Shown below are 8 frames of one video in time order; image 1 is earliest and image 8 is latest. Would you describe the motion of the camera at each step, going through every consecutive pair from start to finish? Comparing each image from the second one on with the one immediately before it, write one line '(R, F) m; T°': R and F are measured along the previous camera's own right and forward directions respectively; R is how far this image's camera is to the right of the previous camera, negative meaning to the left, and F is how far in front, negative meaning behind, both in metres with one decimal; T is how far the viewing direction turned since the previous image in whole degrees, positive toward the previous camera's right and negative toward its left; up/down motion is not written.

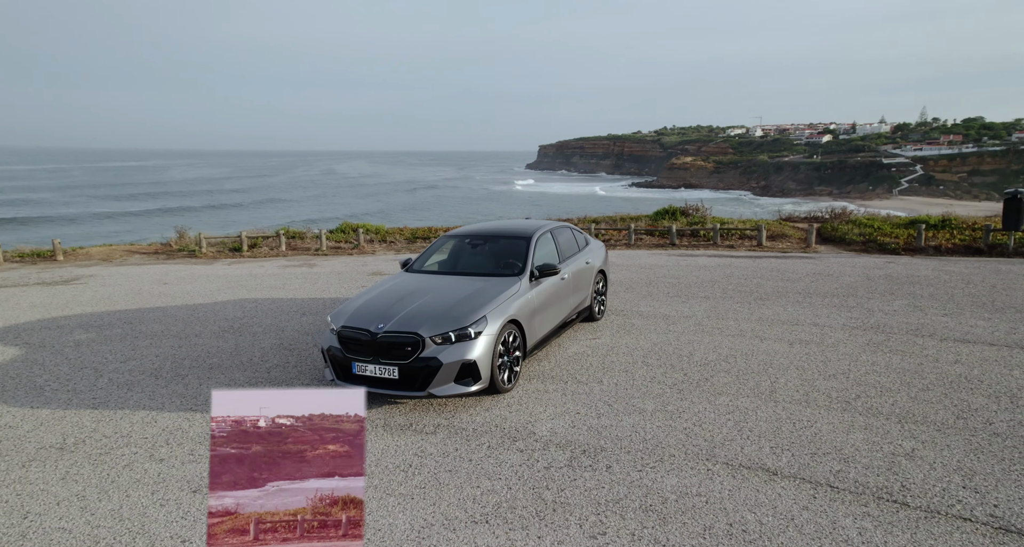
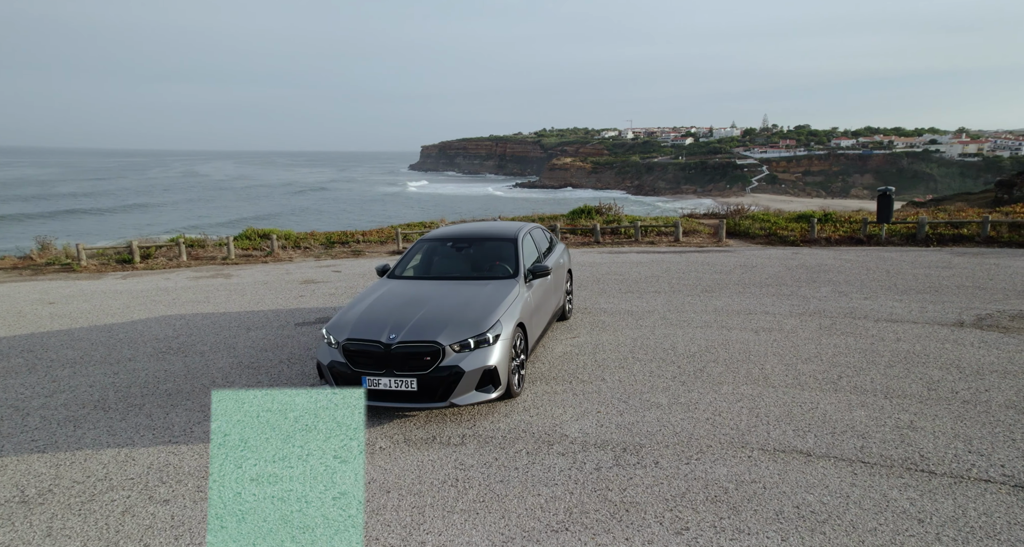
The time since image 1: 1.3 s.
(-0.9, +0.2) m; +10°
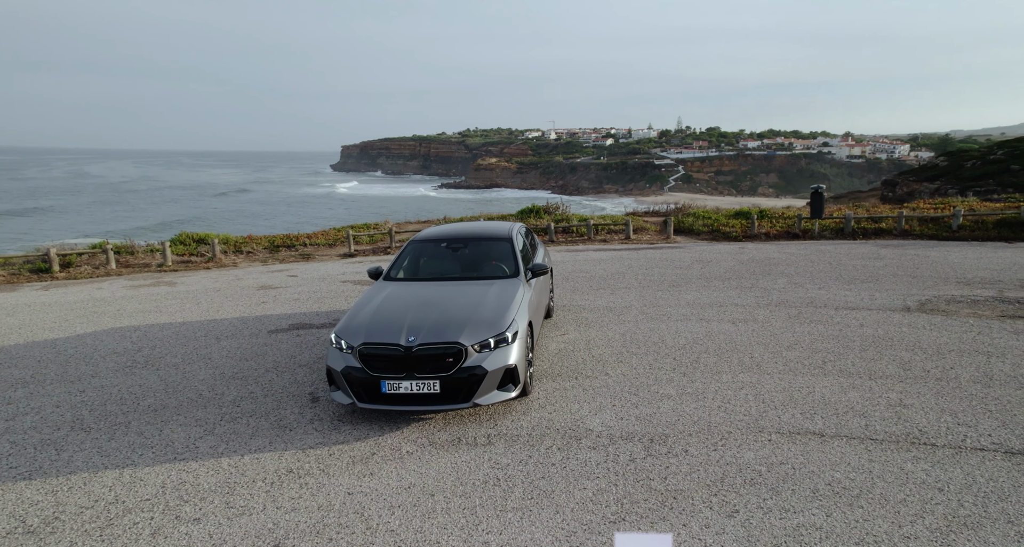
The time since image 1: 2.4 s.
(-0.6, 0.0) m; +6°
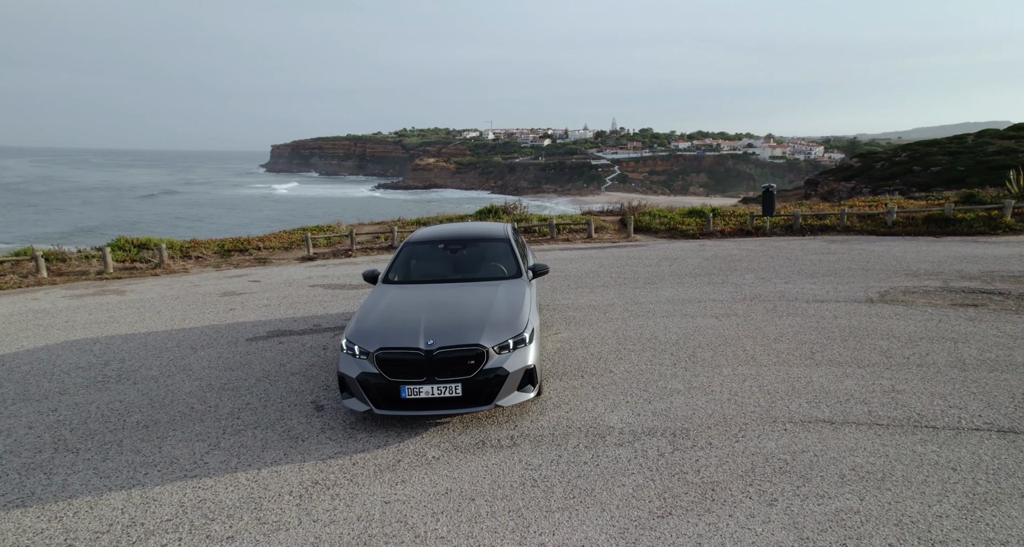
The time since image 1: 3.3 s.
(-0.5, 0.0) m; +5°
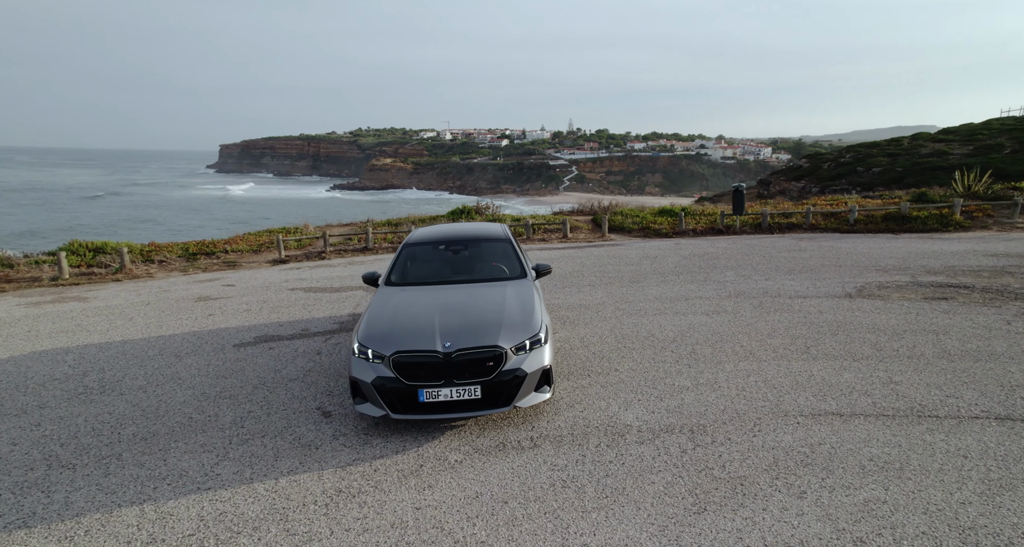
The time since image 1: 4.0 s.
(-0.4, 0.0) m; +3°
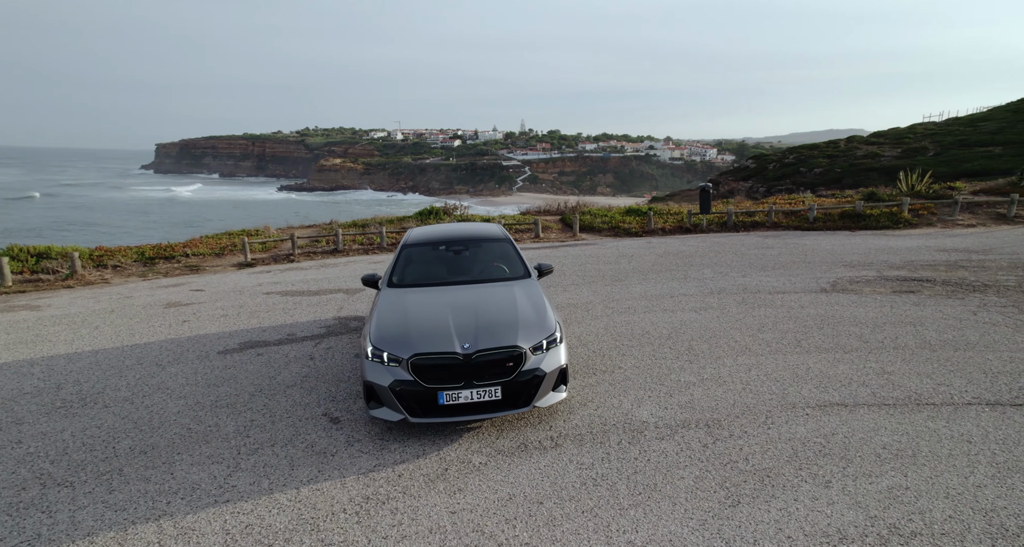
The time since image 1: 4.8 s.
(-0.4, 0.0) m; +4°
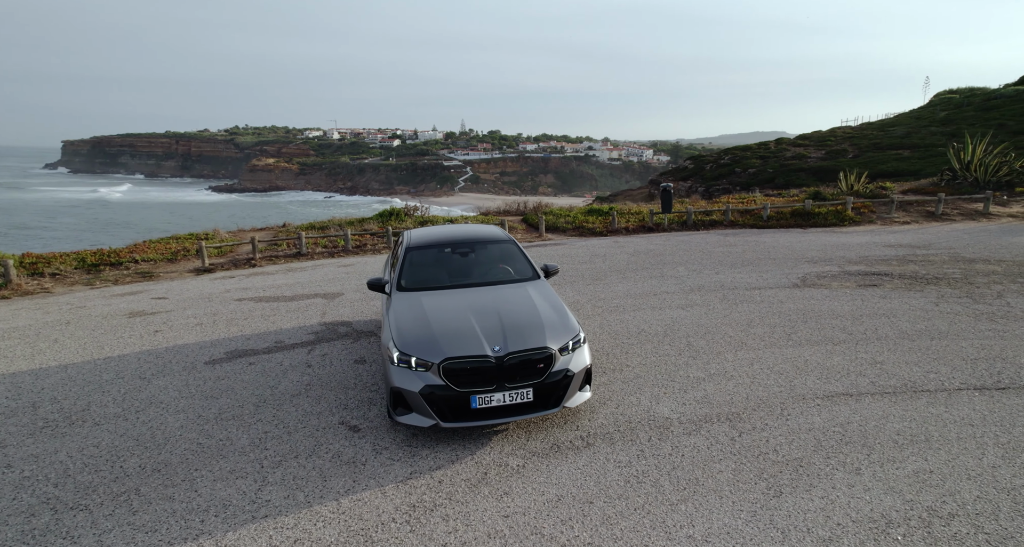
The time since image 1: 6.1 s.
(-0.6, 0.0) m; +5°
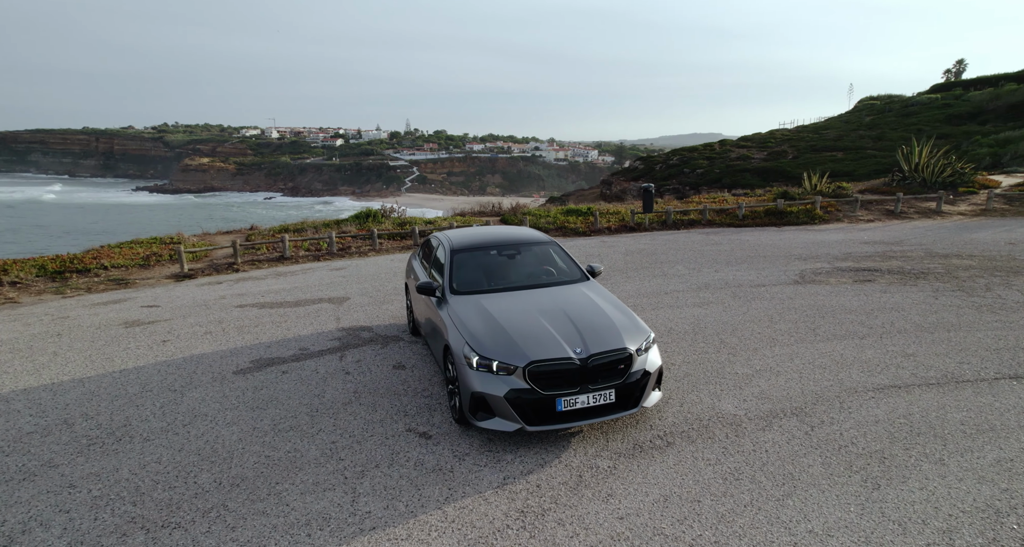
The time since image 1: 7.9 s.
(-0.9, 0.0) m; +4°
